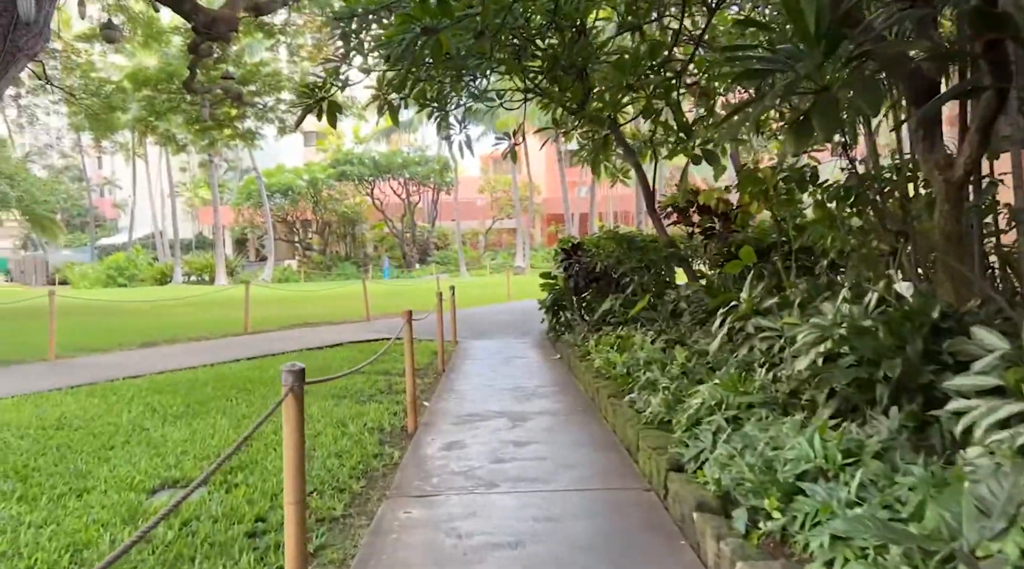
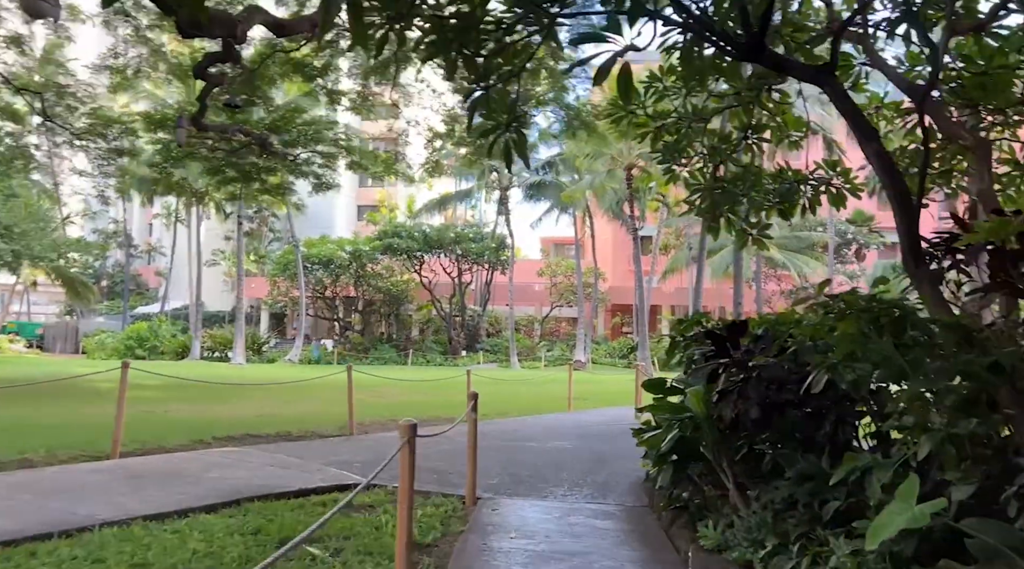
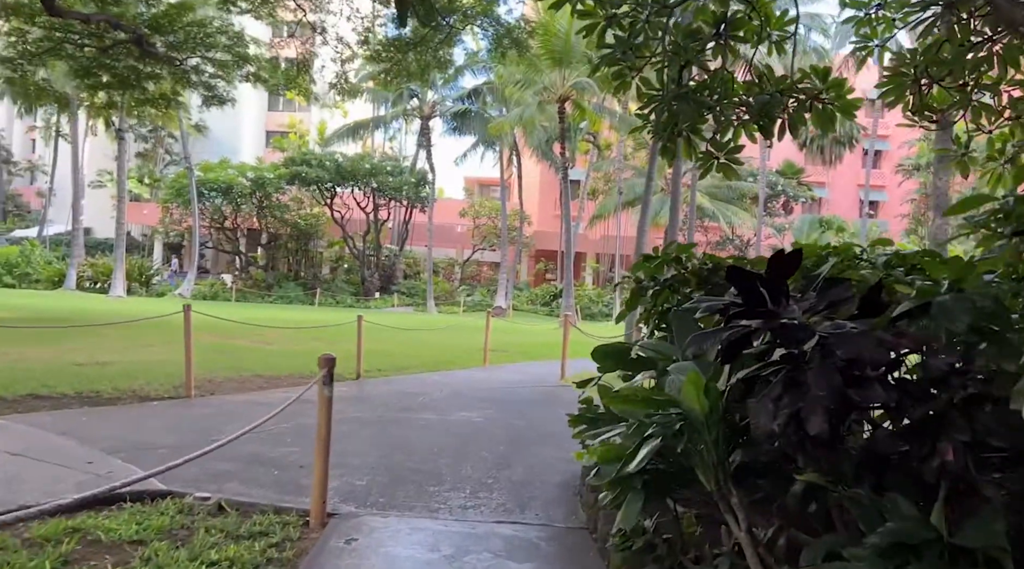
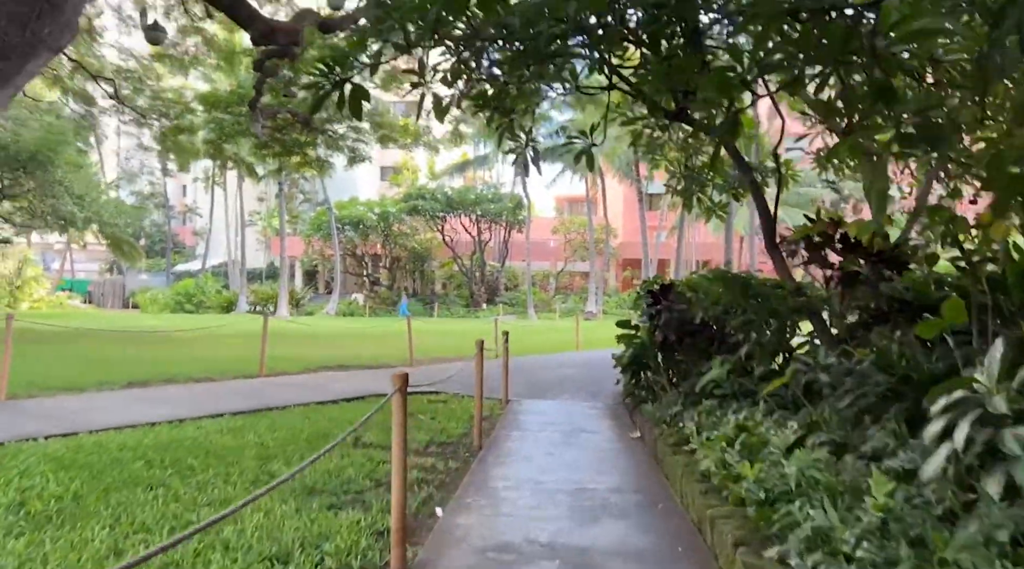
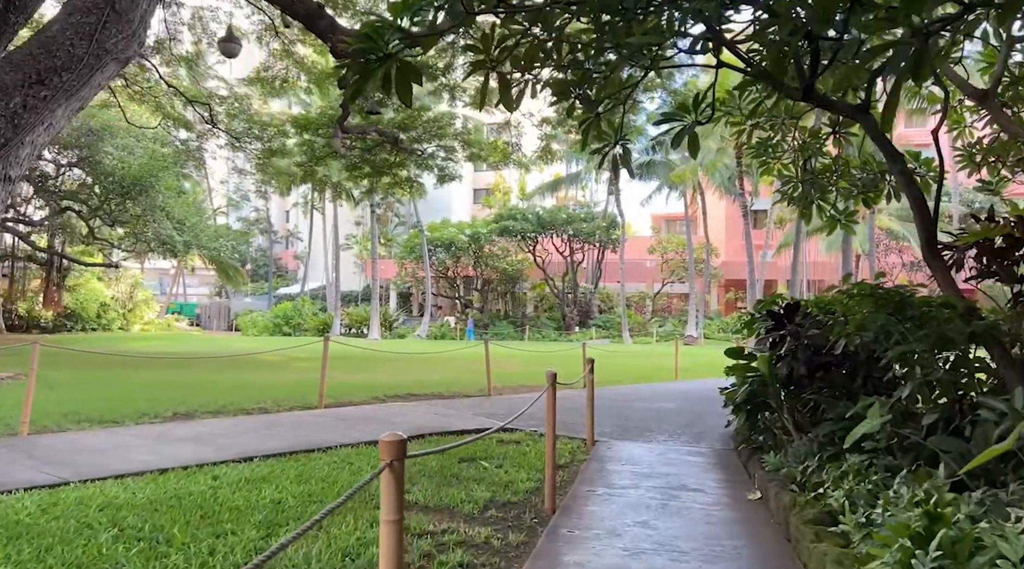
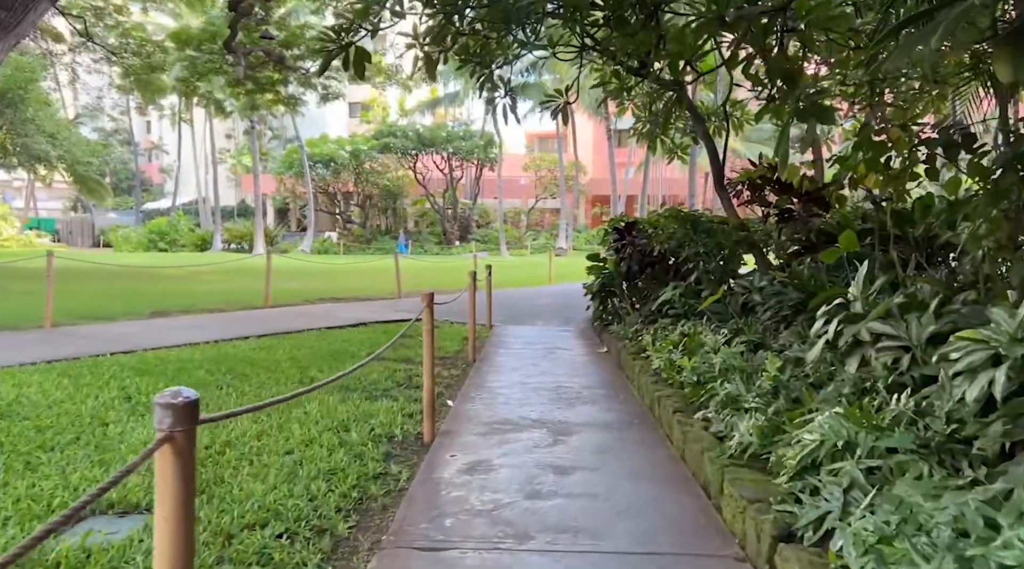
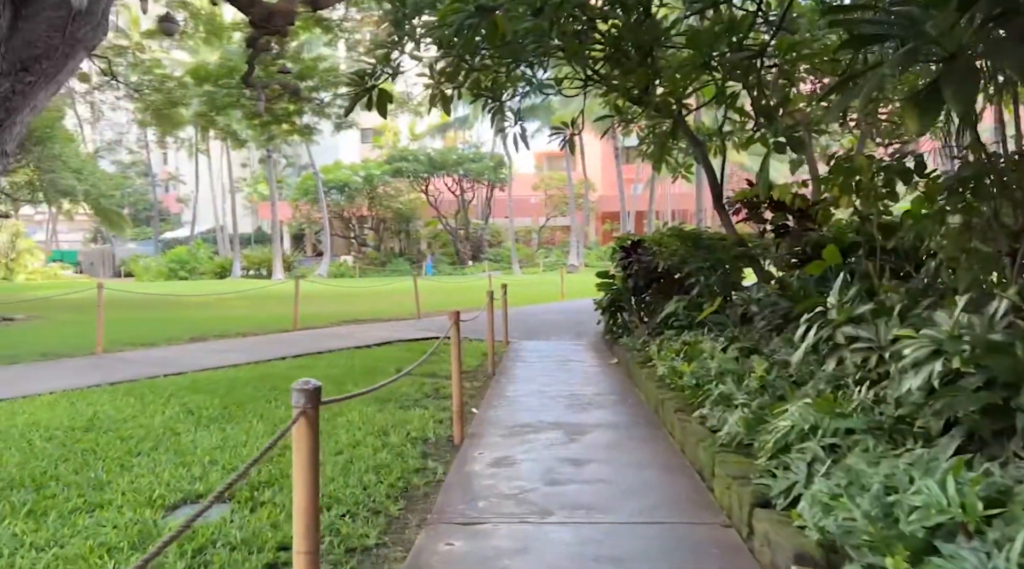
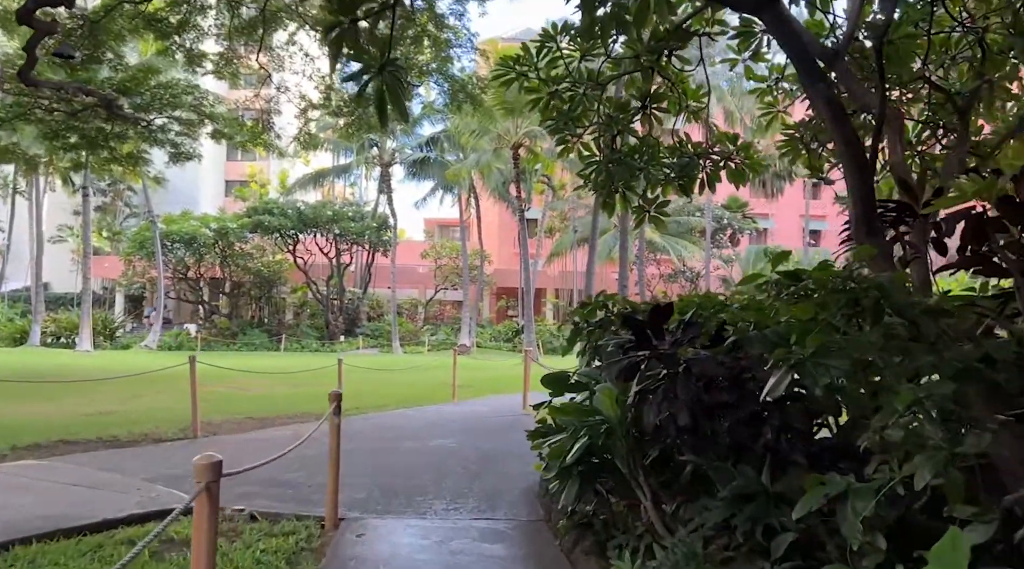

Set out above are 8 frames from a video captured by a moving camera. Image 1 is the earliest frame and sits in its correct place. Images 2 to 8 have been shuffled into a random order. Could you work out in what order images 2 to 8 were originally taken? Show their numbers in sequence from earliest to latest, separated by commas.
7, 6, 4, 5, 2, 8, 3
